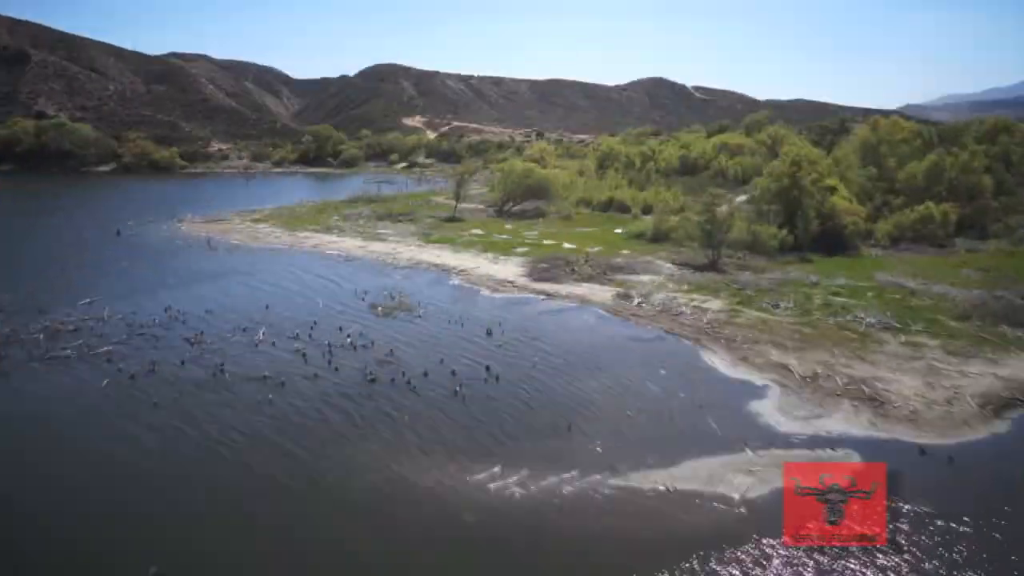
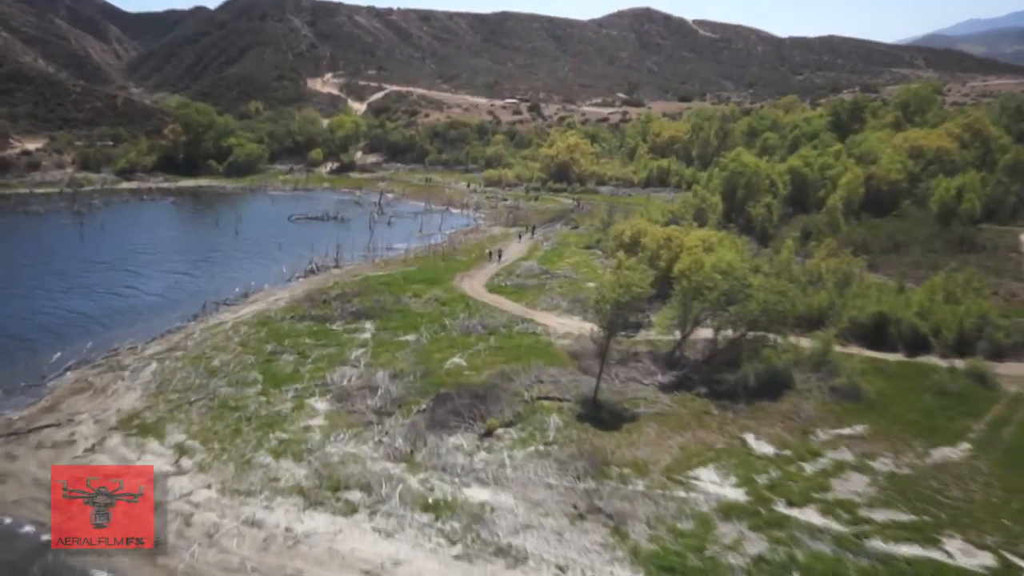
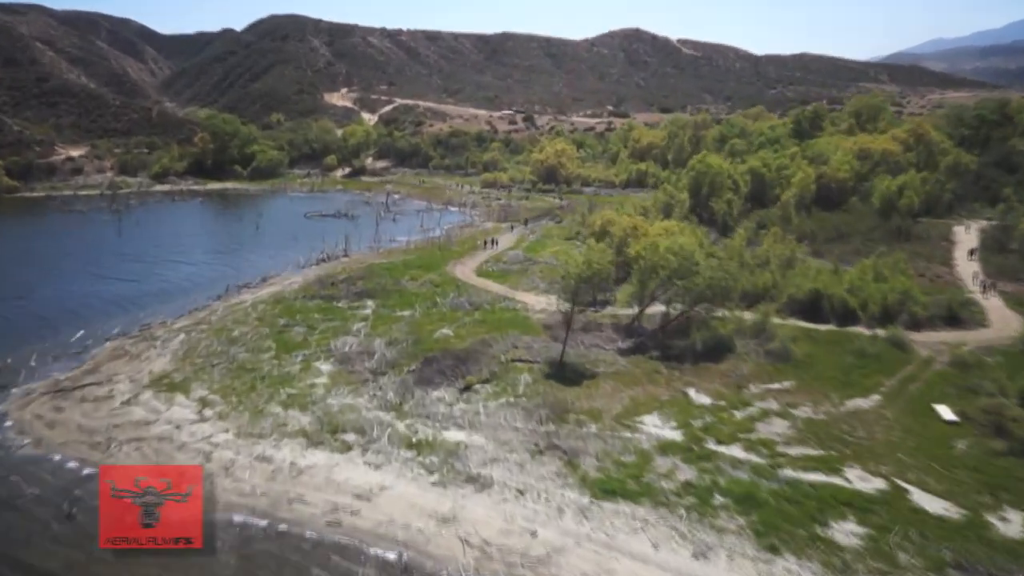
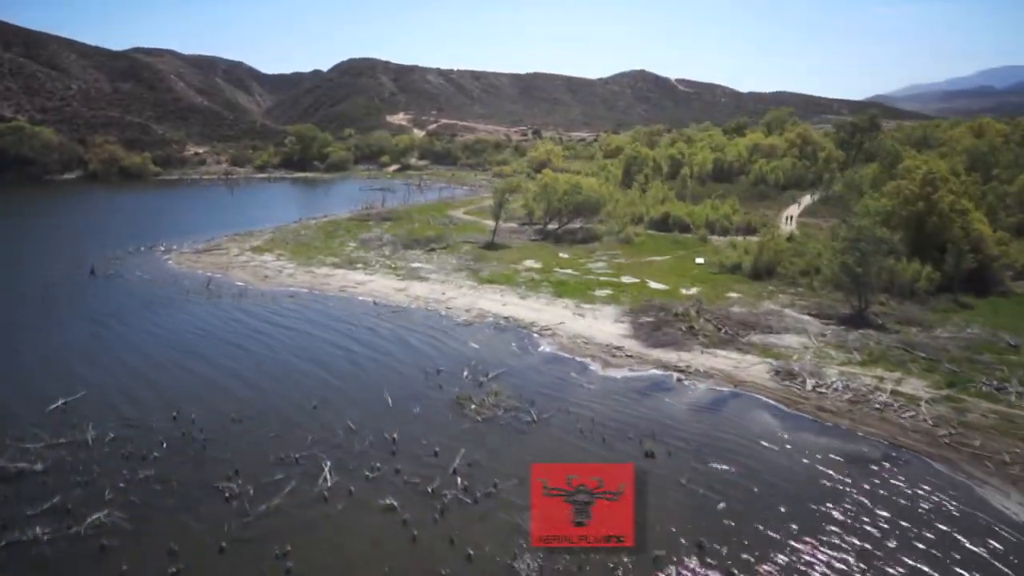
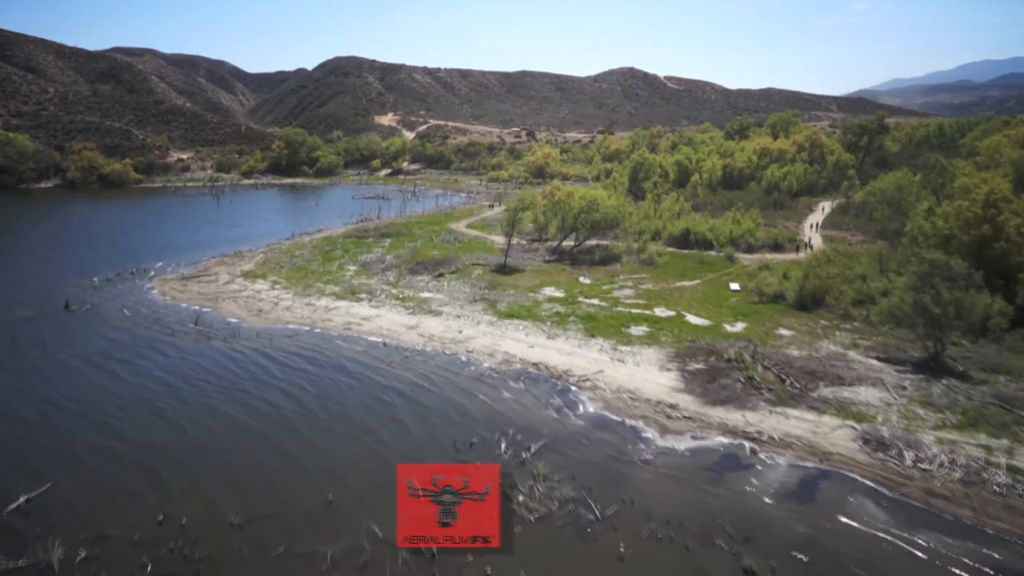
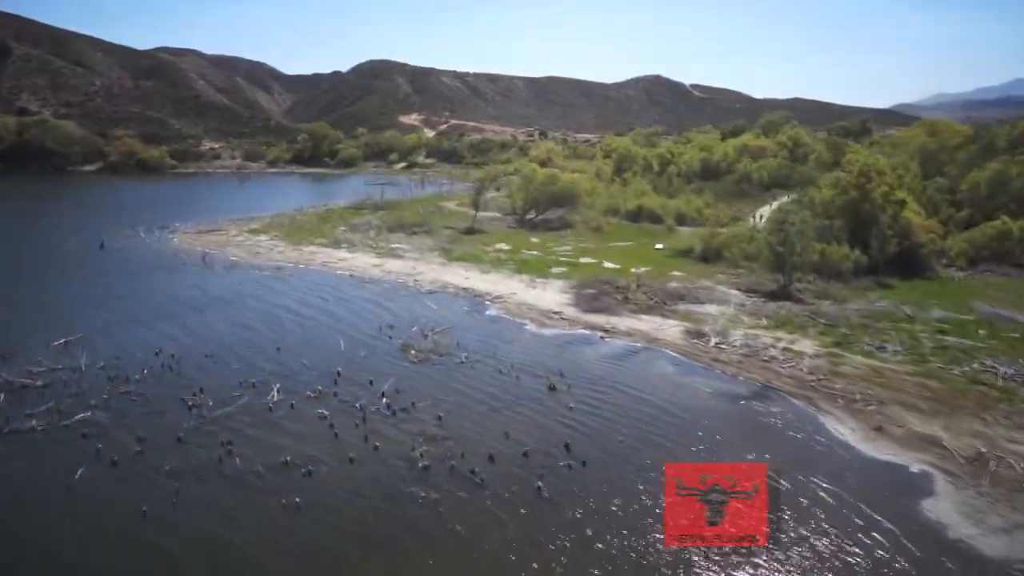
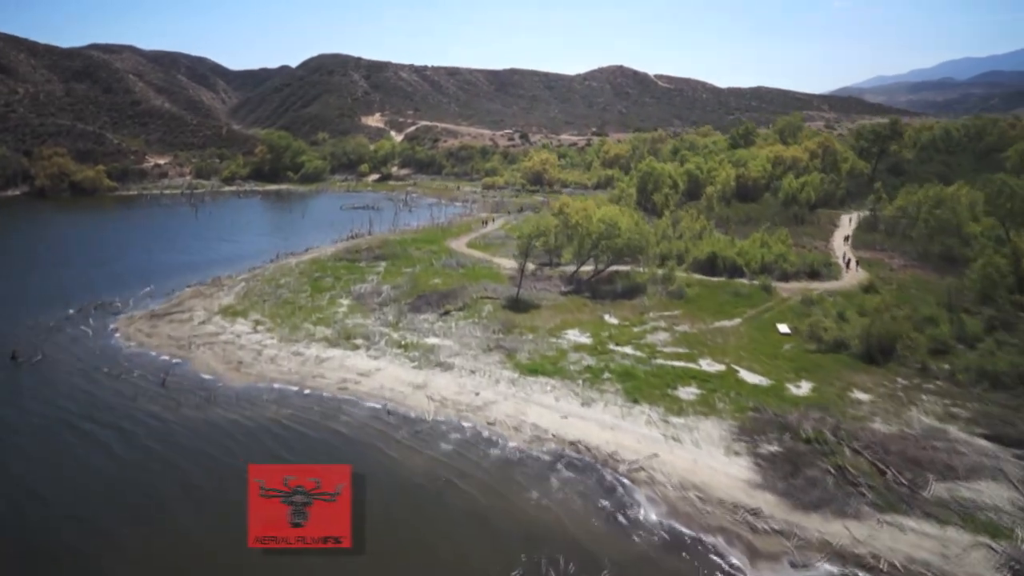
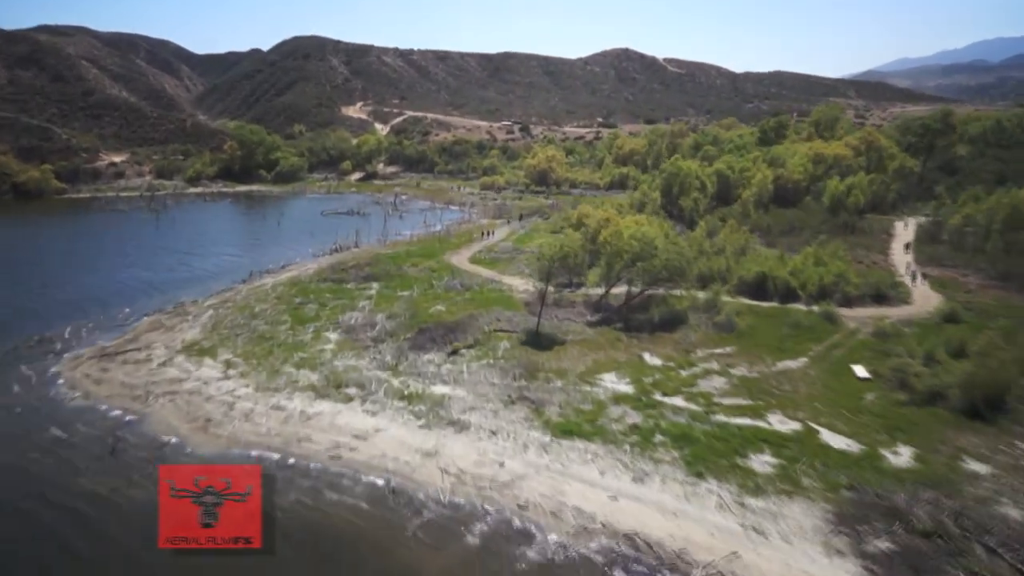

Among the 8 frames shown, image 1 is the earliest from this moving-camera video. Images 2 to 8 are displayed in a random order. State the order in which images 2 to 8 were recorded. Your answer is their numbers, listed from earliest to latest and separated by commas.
6, 4, 5, 7, 8, 3, 2
